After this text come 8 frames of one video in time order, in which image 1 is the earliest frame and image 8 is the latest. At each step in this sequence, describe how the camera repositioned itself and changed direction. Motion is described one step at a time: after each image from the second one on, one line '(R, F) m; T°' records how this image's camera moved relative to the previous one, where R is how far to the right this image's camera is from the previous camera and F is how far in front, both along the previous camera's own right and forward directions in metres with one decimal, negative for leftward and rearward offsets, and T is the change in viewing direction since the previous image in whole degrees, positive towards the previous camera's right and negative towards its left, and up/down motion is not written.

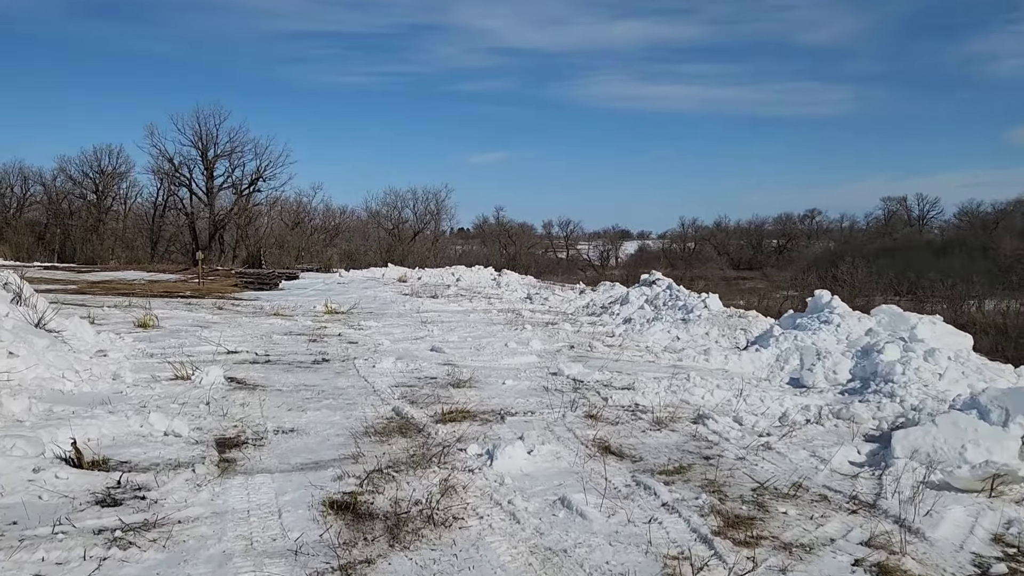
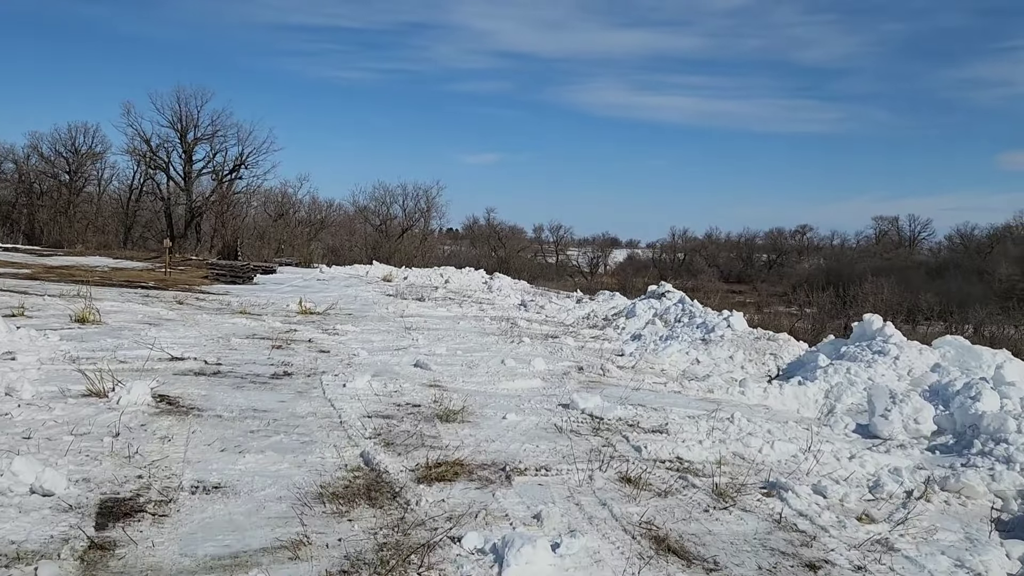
(-0.2, +1.5) m; +1°
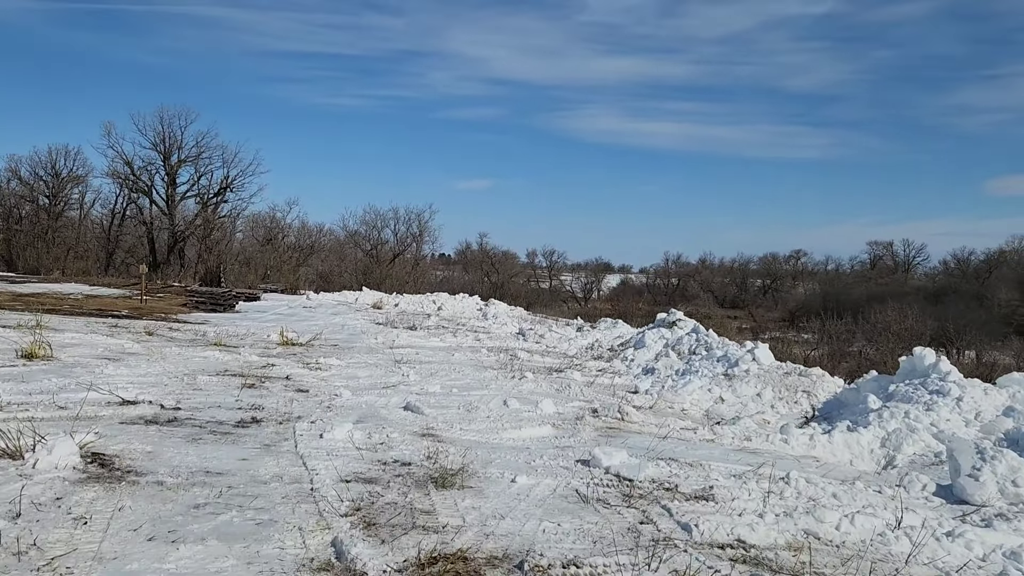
(-0.1, +1.0) m; +1°
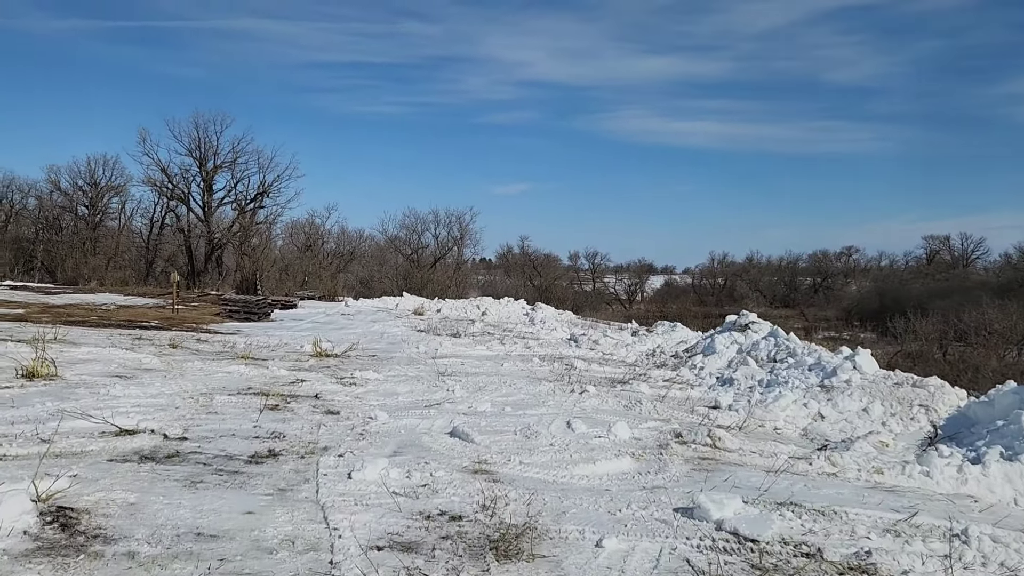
(-0.2, +1.2) m; -3°
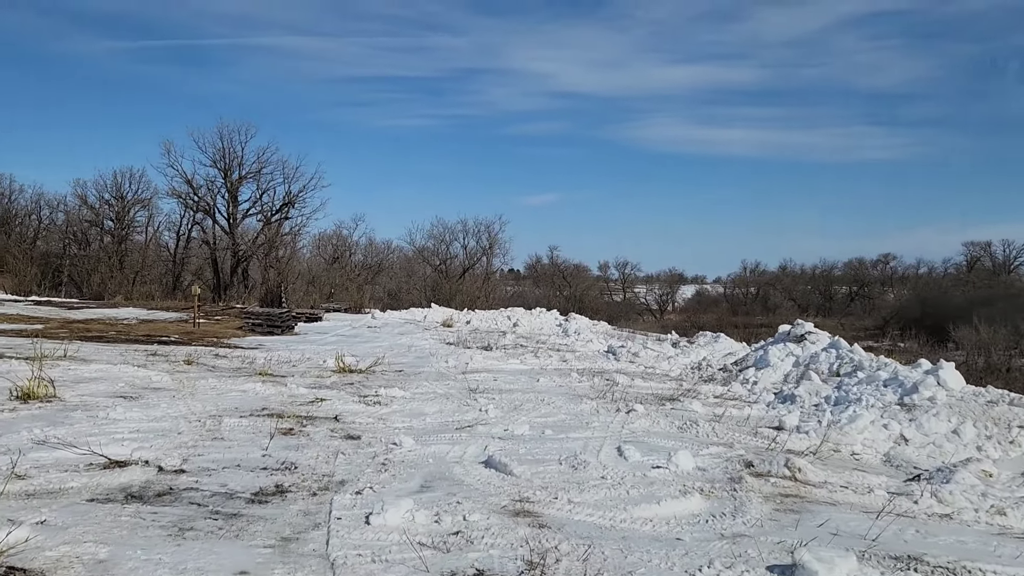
(-0.1, +0.8) m; -2°
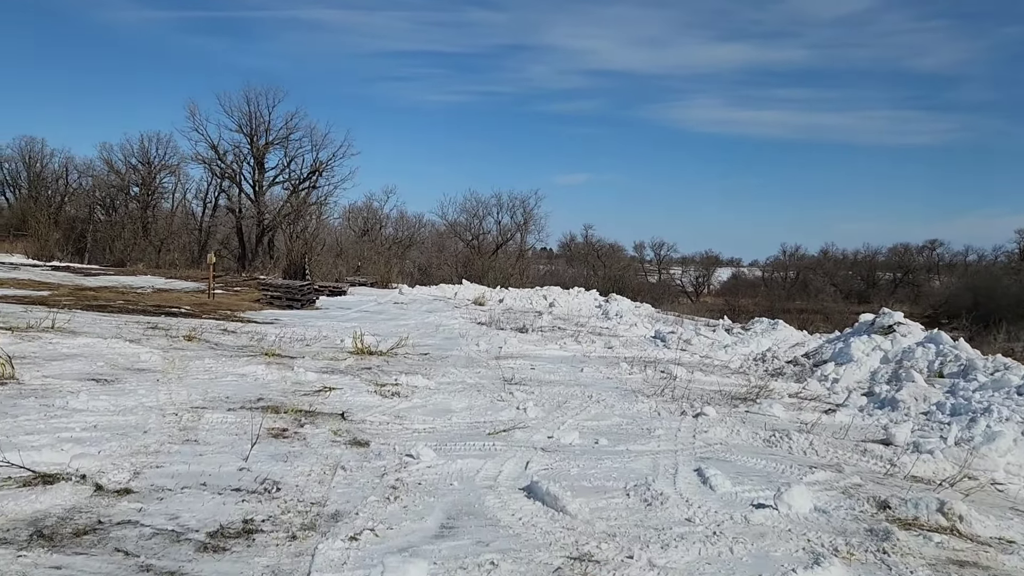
(-0.1, +1.4) m; -2°
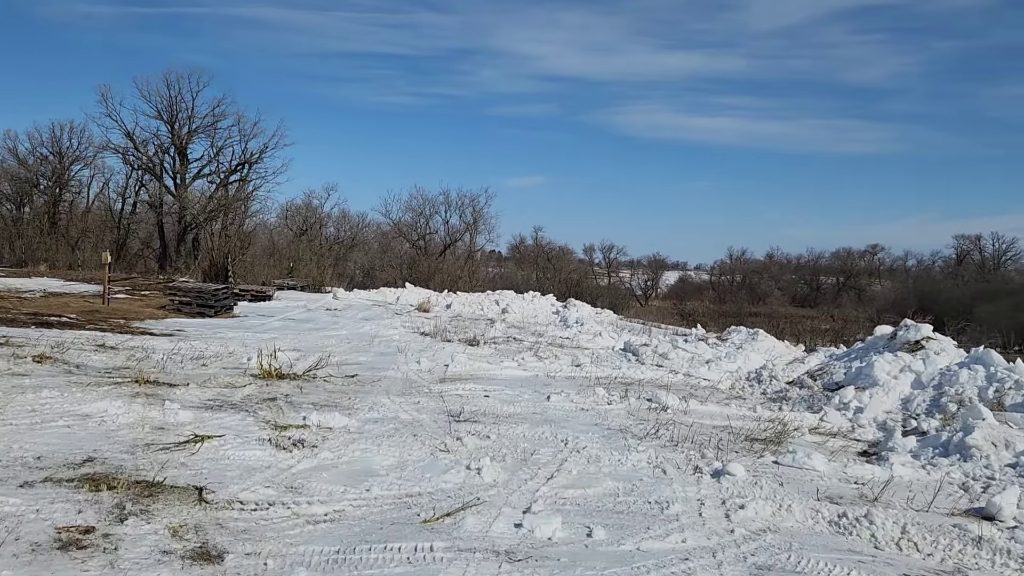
(0.0, +1.9) m; +4°
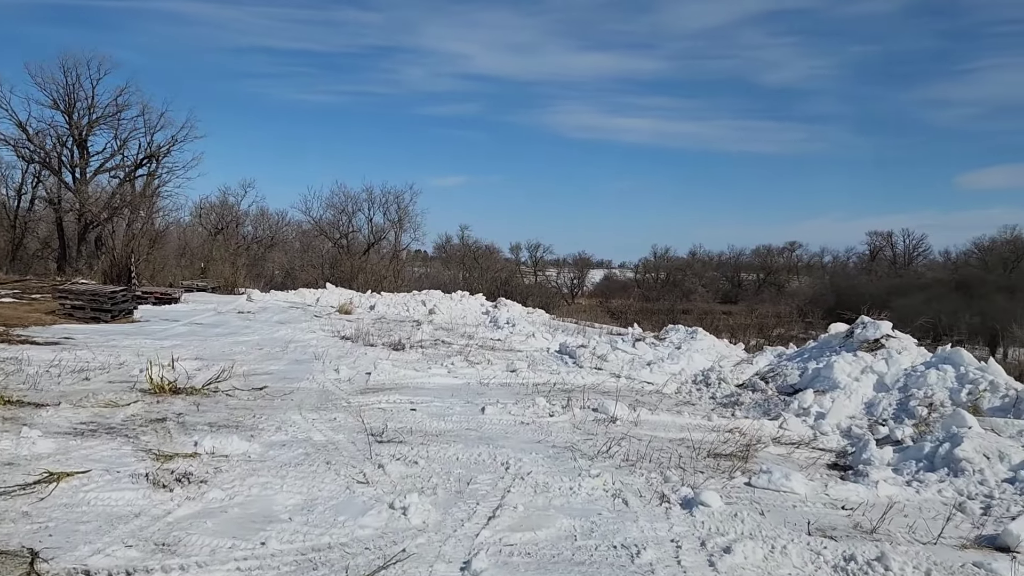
(0.0, +0.8) m; +5°
